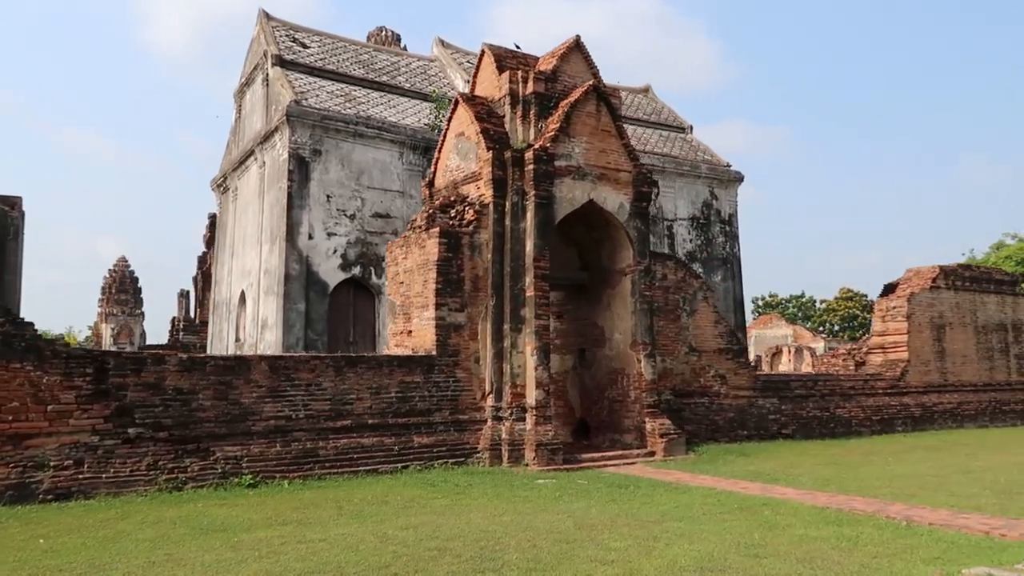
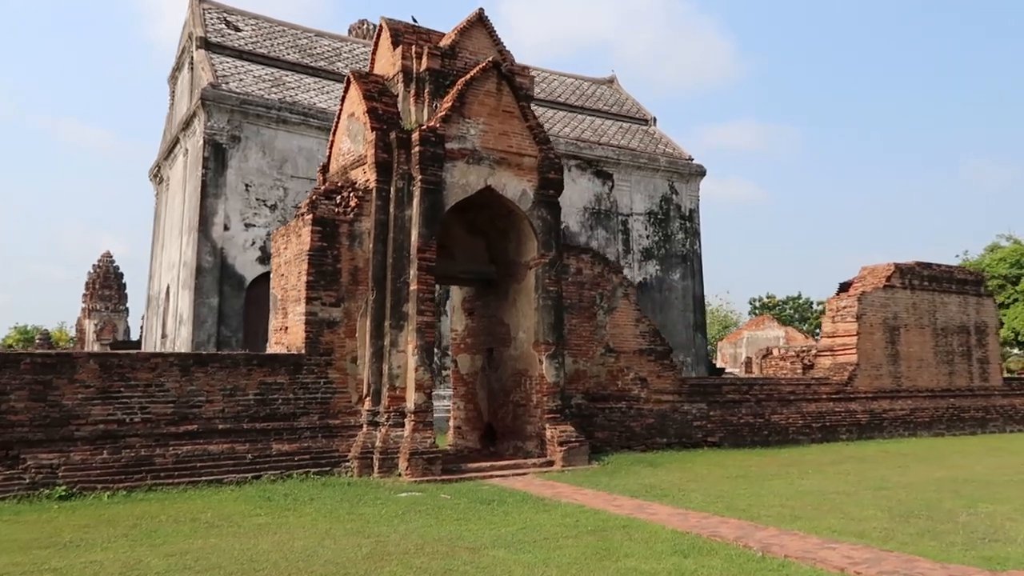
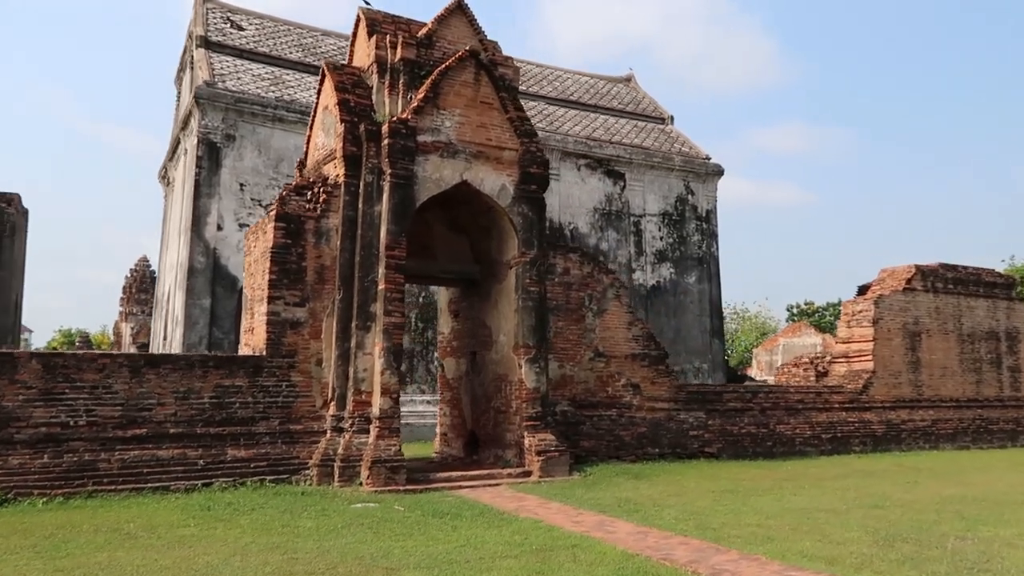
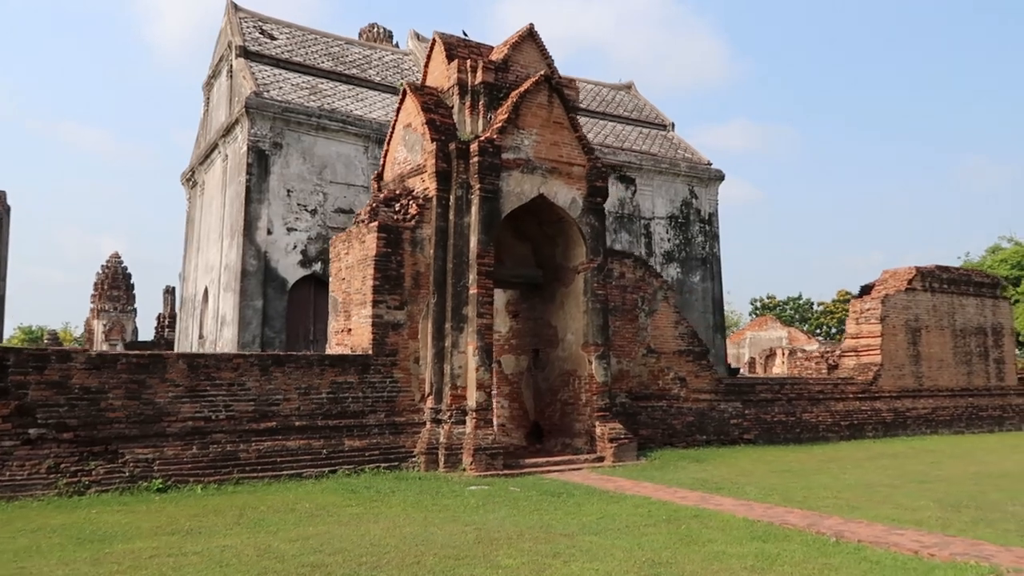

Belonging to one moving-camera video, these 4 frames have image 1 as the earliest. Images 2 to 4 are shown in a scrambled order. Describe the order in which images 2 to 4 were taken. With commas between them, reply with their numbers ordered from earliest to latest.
4, 2, 3
